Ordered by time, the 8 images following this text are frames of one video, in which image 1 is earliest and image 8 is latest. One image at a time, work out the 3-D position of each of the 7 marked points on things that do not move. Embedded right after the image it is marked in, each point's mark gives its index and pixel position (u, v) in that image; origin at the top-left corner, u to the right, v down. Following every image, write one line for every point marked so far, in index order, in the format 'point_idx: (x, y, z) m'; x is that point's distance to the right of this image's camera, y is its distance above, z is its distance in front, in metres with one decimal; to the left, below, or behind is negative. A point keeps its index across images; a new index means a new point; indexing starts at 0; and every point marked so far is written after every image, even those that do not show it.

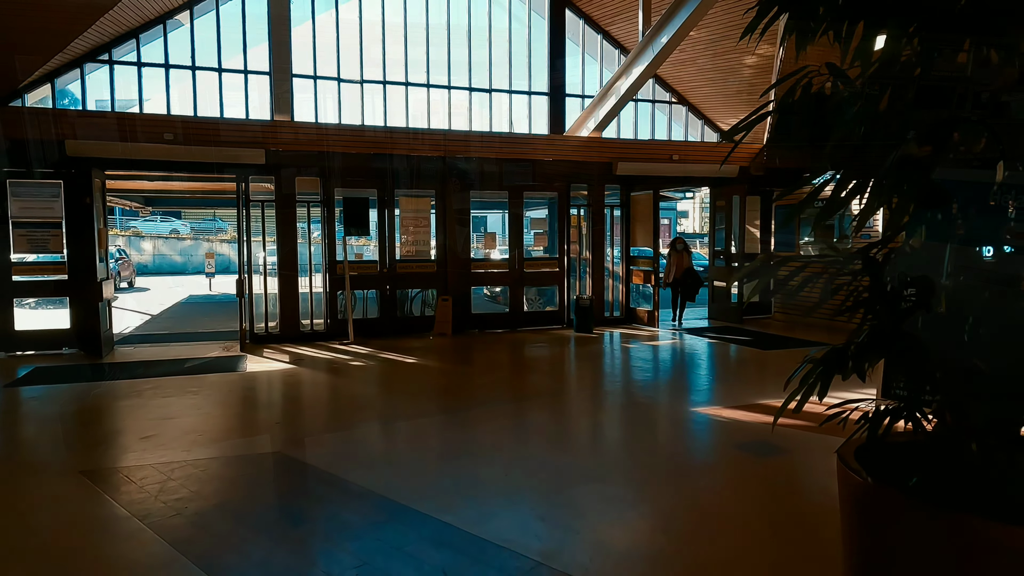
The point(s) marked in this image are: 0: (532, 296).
0: (+0.3, -0.1, +10.8) m
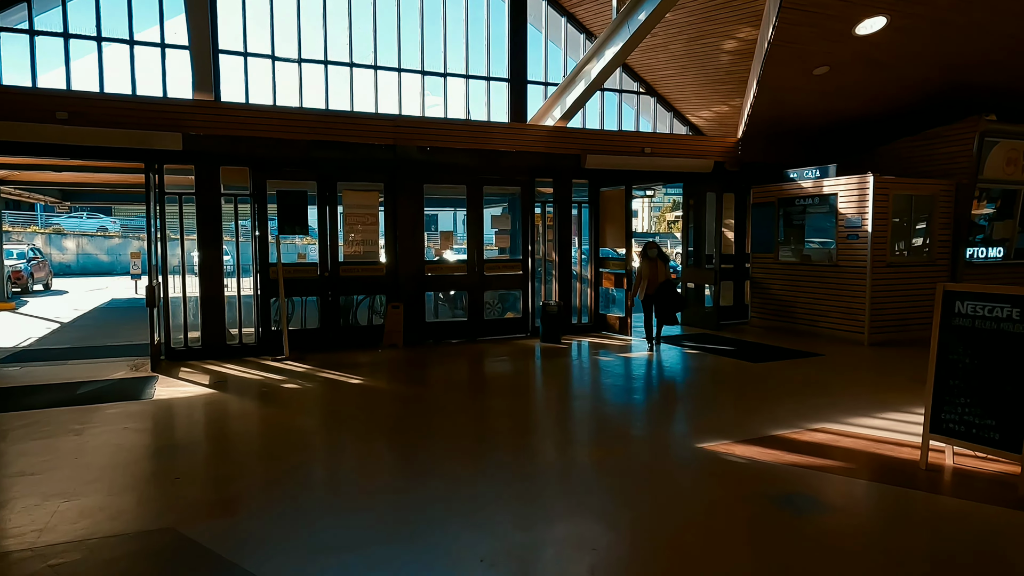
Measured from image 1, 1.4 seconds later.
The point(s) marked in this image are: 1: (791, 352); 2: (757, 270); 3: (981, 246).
0: (-0.3, -0.2, +9.8) m
1: (+3.6, -0.8, +8.5) m
2: (+4.0, +0.3, +10.7) m
3: (+6.7, +0.6, +9.5) m
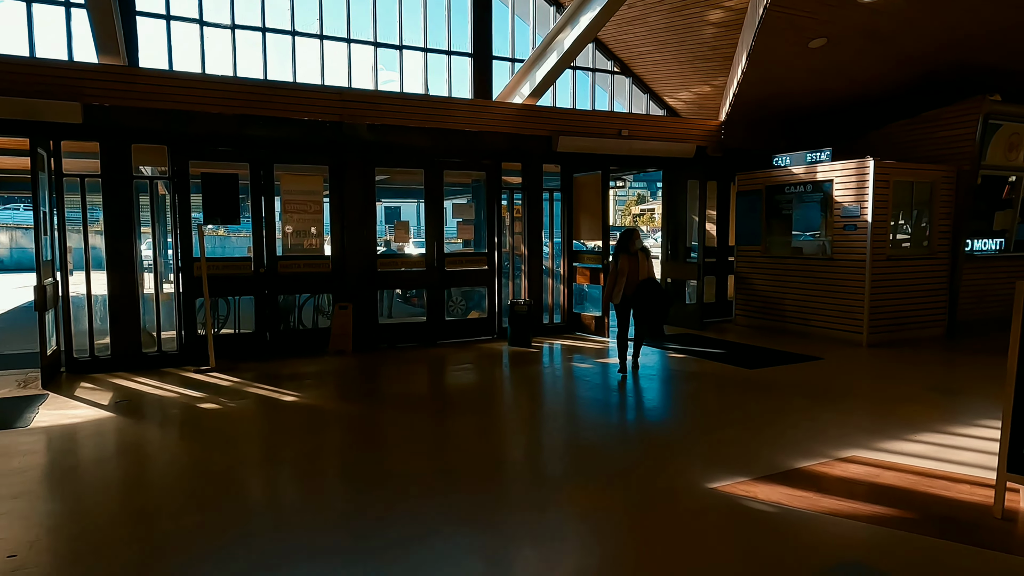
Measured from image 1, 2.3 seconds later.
0: (-0.7, -0.2, +8.7) m
1: (+3.2, -0.8, +7.7) m
2: (+3.4, +0.4, +9.9) m
3: (+6.2, +0.7, +8.9) m
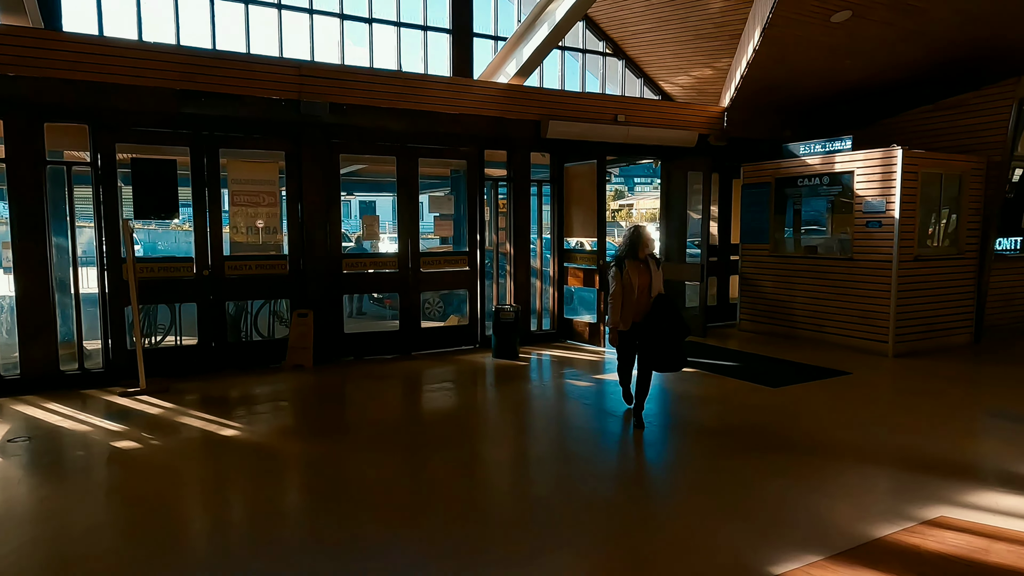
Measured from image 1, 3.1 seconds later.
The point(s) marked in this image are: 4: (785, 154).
0: (-0.9, -0.2, +7.7) m
1: (+3.0, -0.8, +6.8) m
2: (+3.2, +0.3, +9.0) m
3: (+6.0, +0.6, +8.1) m
4: (+3.4, +1.7, +8.3) m
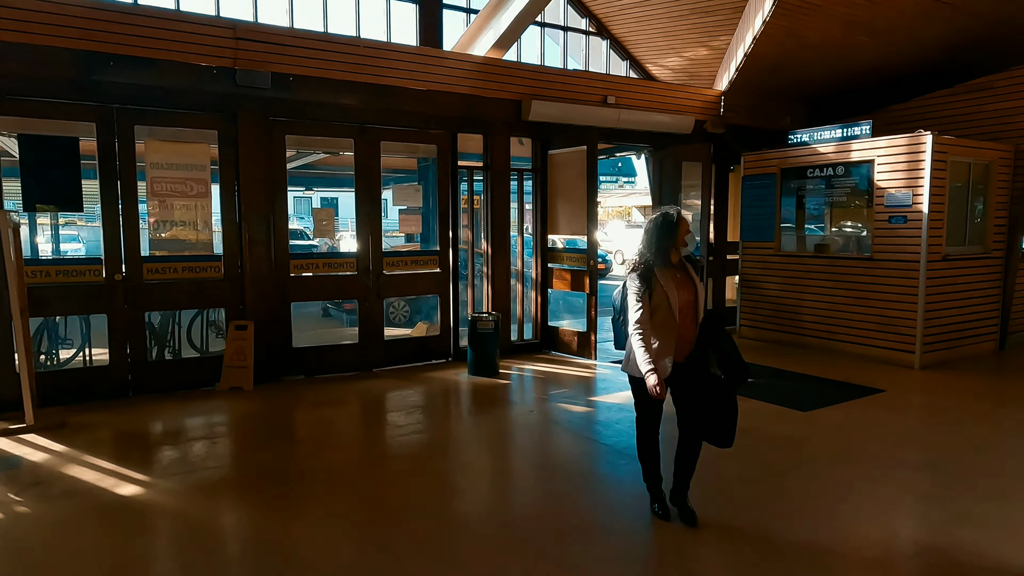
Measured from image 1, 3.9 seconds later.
0: (-1.1, -0.2, +6.6) m
1: (+2.9, -0.9, +6.0) m
2: (+2.9, +0.3, +8.2) m
3: (+5.8, +0.6, +7.4) m
4: (+3.2, +1.7, +7.5) m
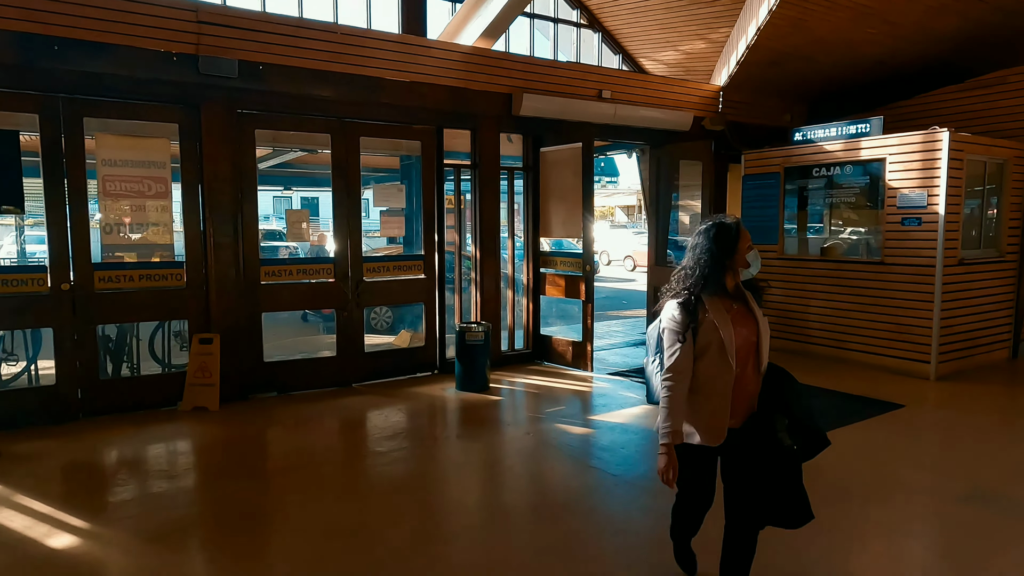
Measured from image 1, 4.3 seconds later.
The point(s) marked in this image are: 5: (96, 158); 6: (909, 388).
0: (-1.2, -0.3, +6.1) m
1: (+2.8, -0.9, +5.6) m
2: (+2.8, +0.2, +7.8) m
3: (+5.7, +0.6, +7.0) m
4: (+3.1, +1.6, +7.1) m
5: (-3.1, +1.0, +4.9) m
6: (+3.5, -0.9, +5.9) m
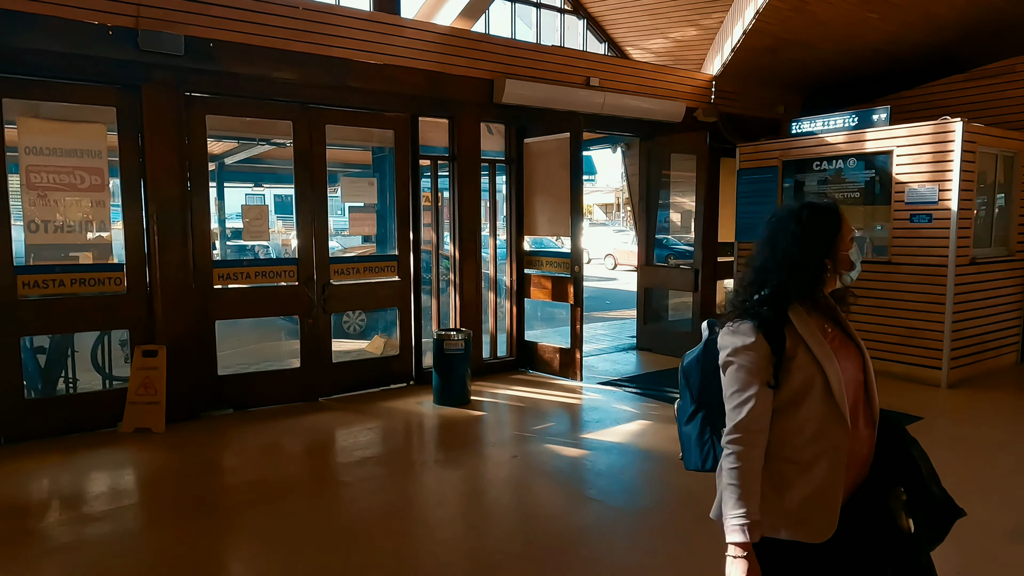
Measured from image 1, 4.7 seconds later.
0: (-1.4, -0.3, +5.6) m
1: (+2.7, -1.0, +5.1) m
2: (+2.6, +0.2, +7.4) m
3: (+5.5, +0.6, +6.7) m
4: (+2.9, +1.6, +6.7) m
5: (-3.2, +0.9, +4.3) m
6: (+3.4, -0.9, +5.5) m
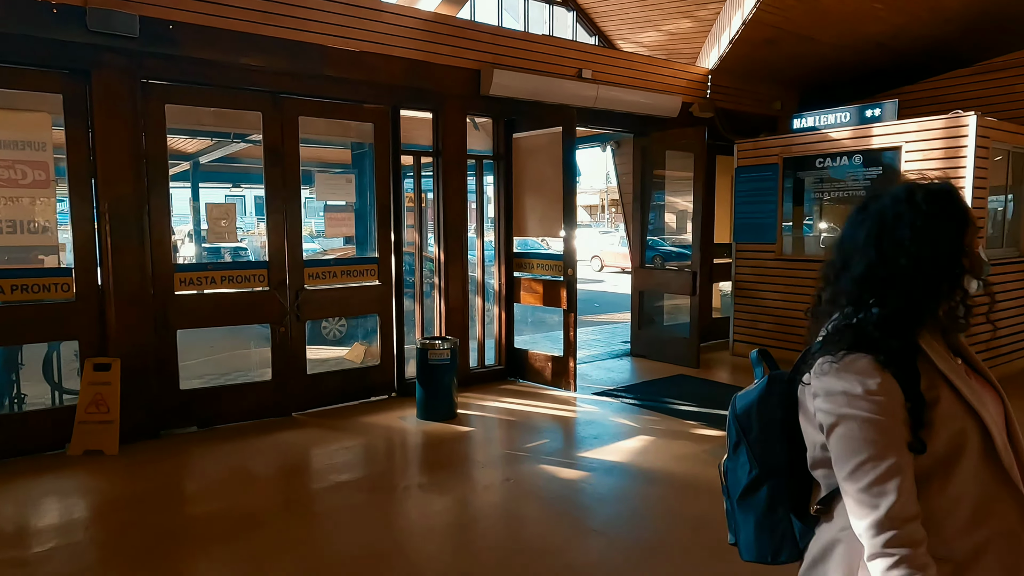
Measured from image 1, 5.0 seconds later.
0: (-1.5, -0.4, +5.2) m
1: (+2.6, -1.0, +4.8) m
2: (+2.4, +0.2, +7.0) m
3: (+5.4, +0.5, +6.5) m
4: (+2.7, +1.6, +6.4) m
5: (-3.3, +0.9, +3.9) m
6: (+3.3, -0.9, +5.2) m
